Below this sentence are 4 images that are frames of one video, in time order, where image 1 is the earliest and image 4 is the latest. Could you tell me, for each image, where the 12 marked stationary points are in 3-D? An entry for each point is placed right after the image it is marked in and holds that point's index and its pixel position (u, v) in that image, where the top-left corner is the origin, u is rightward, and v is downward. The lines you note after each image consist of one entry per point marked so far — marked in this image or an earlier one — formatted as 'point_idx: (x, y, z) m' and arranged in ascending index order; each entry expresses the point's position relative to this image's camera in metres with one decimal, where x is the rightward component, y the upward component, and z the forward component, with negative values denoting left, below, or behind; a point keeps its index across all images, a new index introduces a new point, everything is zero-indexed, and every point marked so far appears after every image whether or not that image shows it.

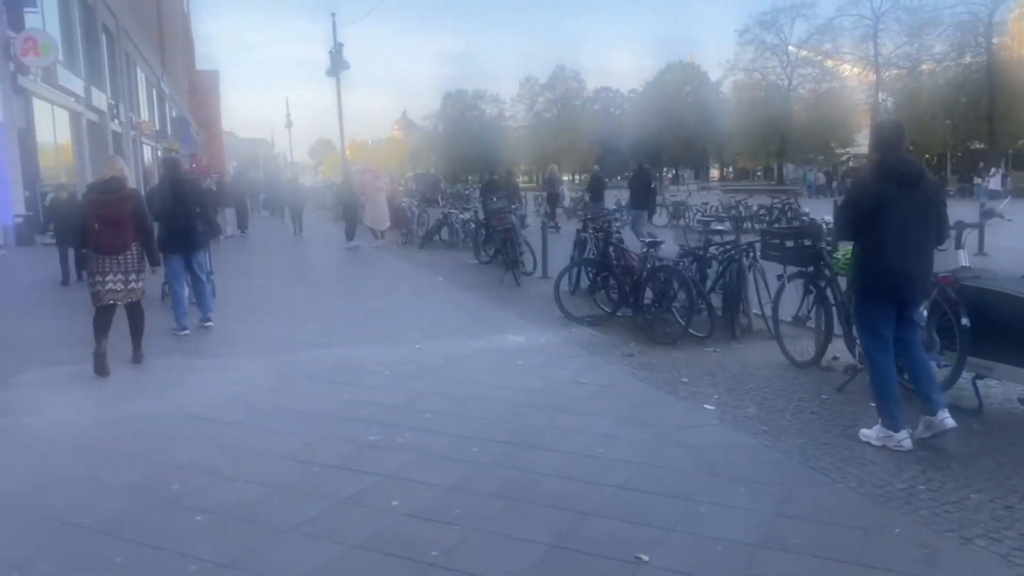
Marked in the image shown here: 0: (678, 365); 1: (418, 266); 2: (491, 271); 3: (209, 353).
0: (+1.5, -0.7, +7.4) m
1: (-1.9, +0.5, +17.0) m
2: (-0.4, +0.3, +15.1) m
3: (-3.0, -0.6, +8.3) m
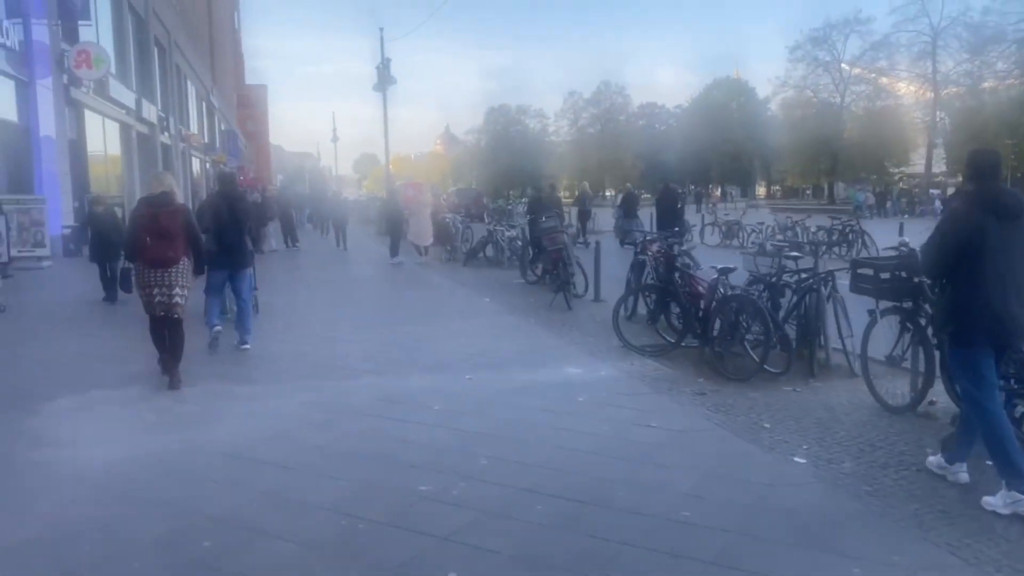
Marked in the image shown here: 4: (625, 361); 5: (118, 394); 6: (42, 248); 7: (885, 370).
0: (+2.0, -1.0, +6.8) m
1: (-1.0, +0.1, +16.5) m
2: (+0.5, -0.1, +14.6) m
3: (-2.5, -0.9, +7.8) m
4: (+1.2, -0.8, +8.6) m
5: (-3.4, -0.9, +7.3) m
6: (-11.1, +0.9, +19.7) m
7: (+3.0, -0.7, +6.6) m
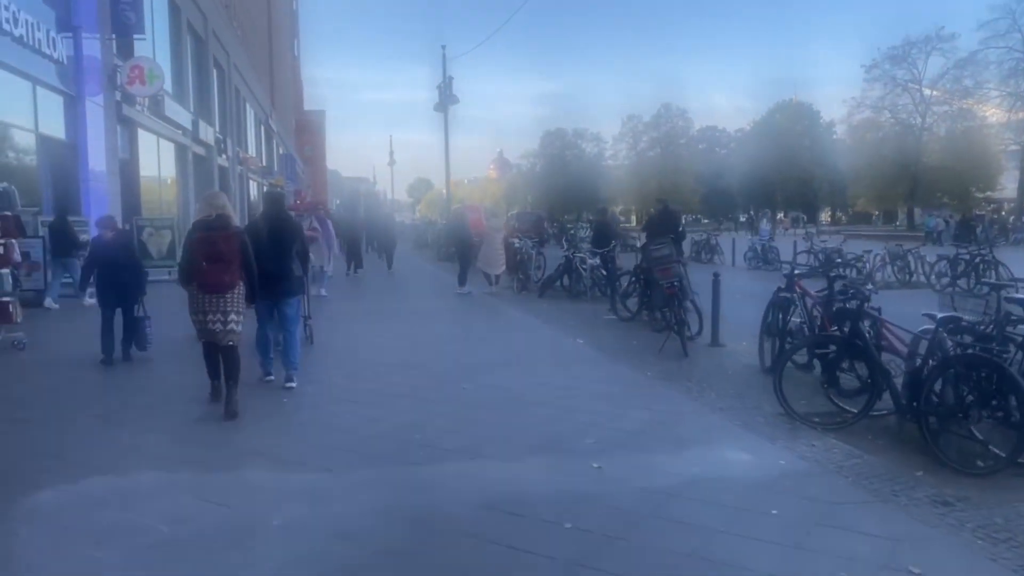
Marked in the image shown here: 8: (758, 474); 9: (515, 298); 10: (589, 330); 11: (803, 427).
0: (+2.9, -1.3, +4.5) m
1: (+0.6, -0.5, +14.4) m
2: (+1.9, -0.6, +12.4) m
3: (-1.5, -1.2, +5.8) m
4: (+2.2, -1.2, +6.4) m
5: (-2.5, -1.3, +5.3) m
6: (-9.4, +0.3, +18.3) m
7: (+3.9, -1.0, +4.3) m
8: (+1.6, -1.2, +5.5) m
9: (+0.1, -0.2, +18.1) m
10: (+1.1, -0.6, +12.8) m
11: (+2.4, -1.2, +6.9) m
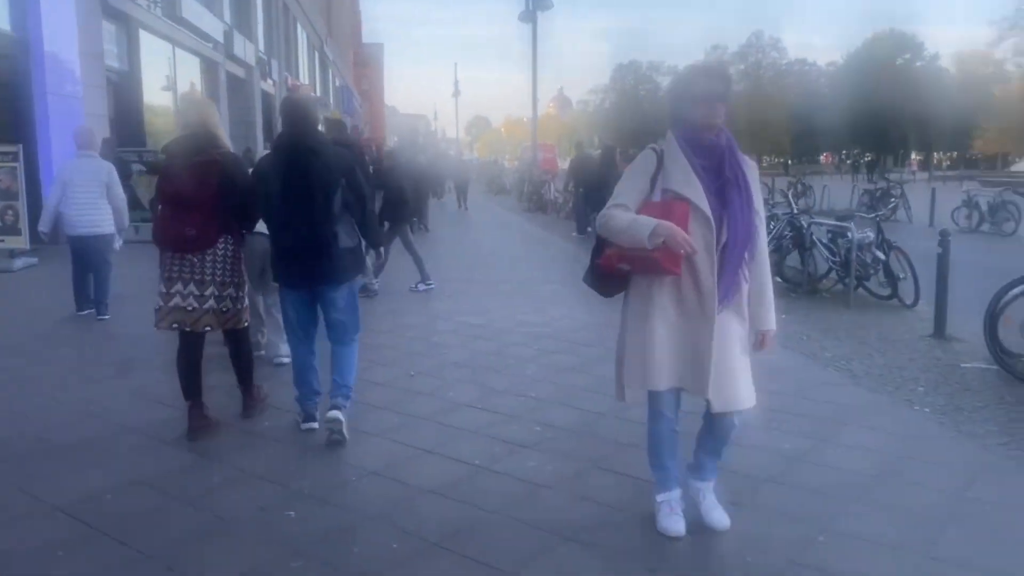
0: (+4.3, -2.2, -2.7) m
1: (+2.7, -0.6, +7.2) m
2: (+3.9, -0.9, +5.2) m
3: (+0.1, -1.8, -1.1) m
4: (+3.8, -1.8, -0.8) m
5: (-1.0, -1.9, -1.5) m
6: (-7.0, +0.7, +11.7) m
7: (+5.3, -1.9, -3.0) m
8: (+3.1, -2.0, -1.7) m
9: (+2.4, 0.0, +11.0) m
10: (+3.1, -0.9, +5.6) m
11: (+4.0, -1.8, -0.3) m
